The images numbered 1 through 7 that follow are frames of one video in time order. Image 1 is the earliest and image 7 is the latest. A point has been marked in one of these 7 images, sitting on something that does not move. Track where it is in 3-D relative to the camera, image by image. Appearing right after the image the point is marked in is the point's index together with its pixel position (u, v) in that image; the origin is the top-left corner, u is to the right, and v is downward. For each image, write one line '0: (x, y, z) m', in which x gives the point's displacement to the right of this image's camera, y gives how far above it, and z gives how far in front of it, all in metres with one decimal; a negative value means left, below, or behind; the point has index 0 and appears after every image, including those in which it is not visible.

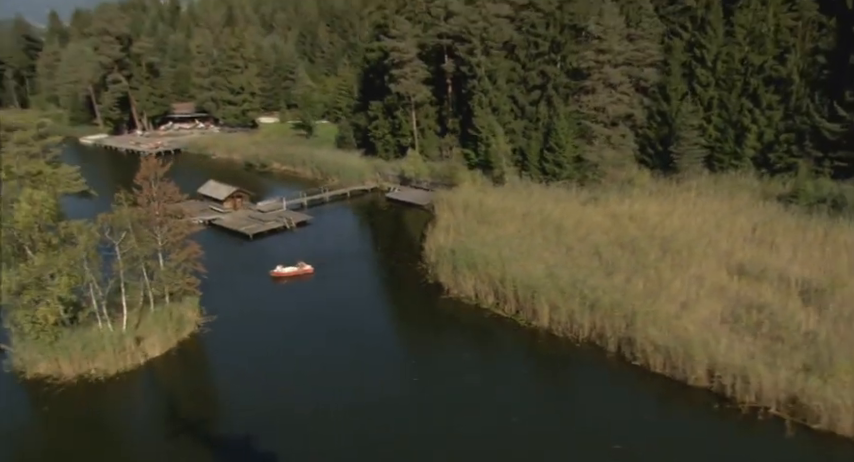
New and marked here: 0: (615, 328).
0: (+4.2, -2.3, +17.2) m
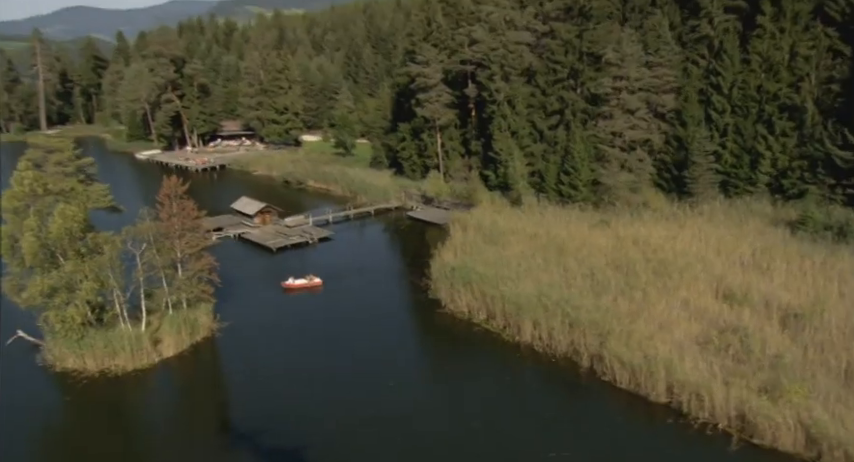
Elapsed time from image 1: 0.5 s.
0: (+3.9, -2.8, +18.2) m
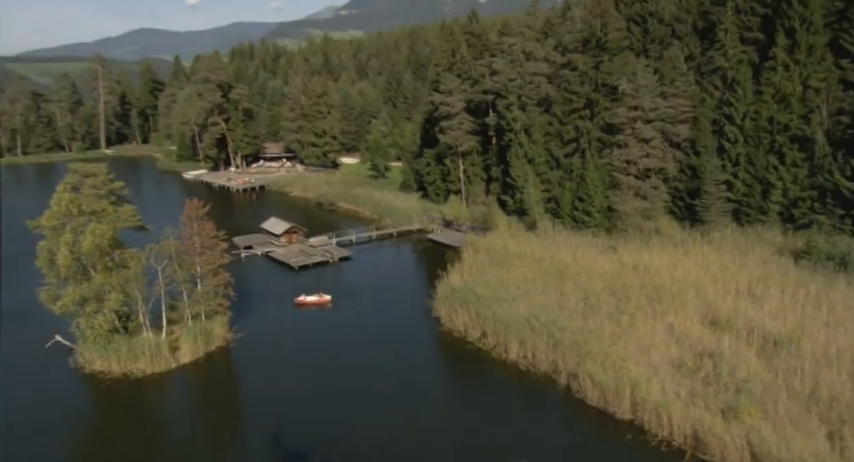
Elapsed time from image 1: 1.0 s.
0: (+3.6, -3.5, +19.3) m
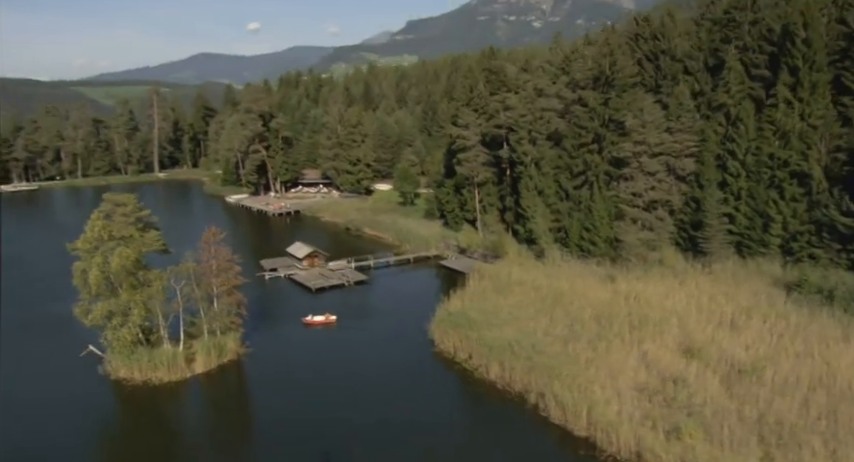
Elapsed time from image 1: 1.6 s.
0: (+3.1, -4.4, +20.9) m
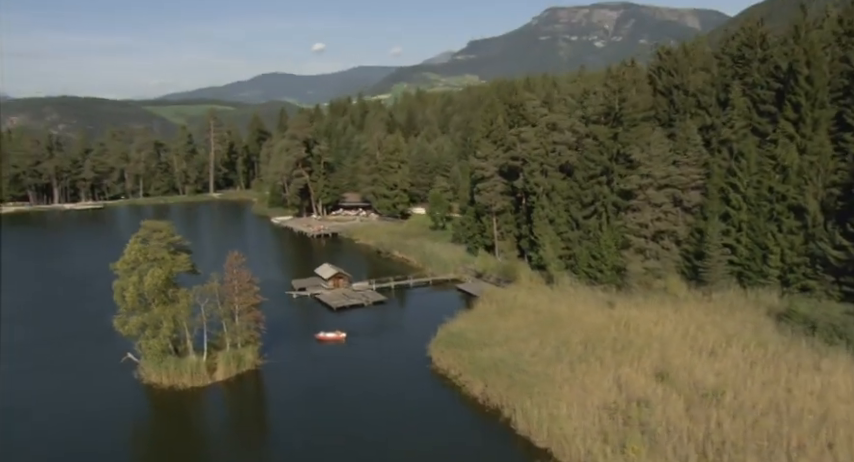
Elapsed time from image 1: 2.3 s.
0: (+2.7, -5.4, +23.0) m
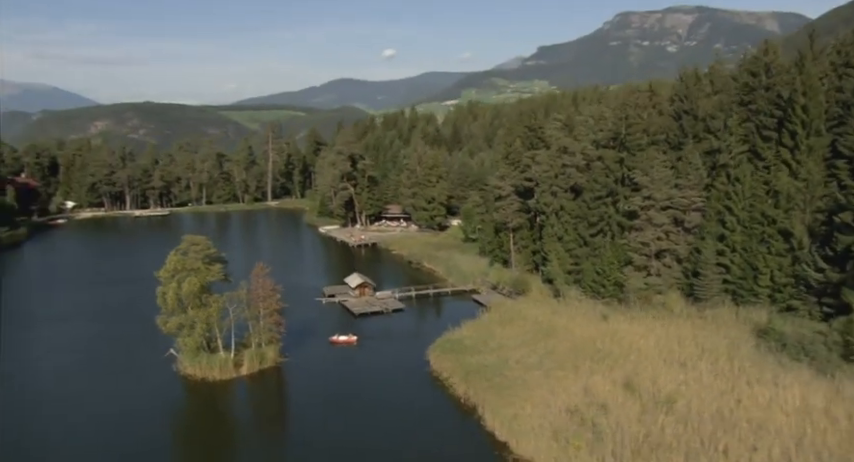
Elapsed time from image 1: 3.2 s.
0: (+2.3, -6.1, +26.2) m
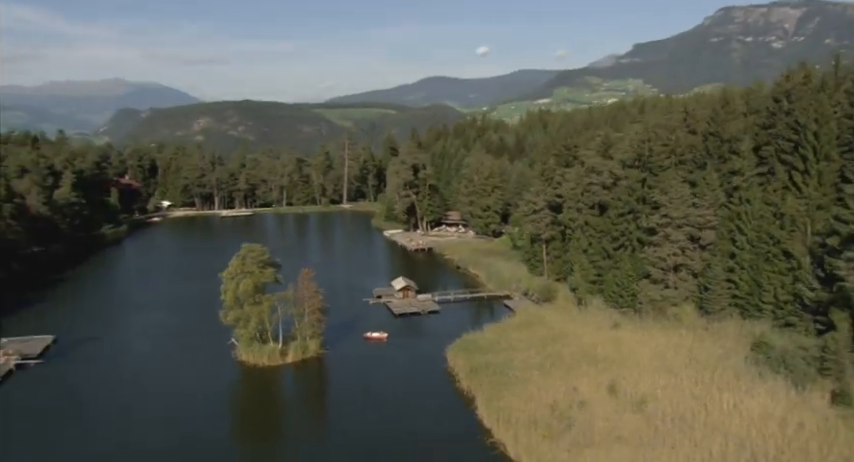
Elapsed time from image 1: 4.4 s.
0: (+2.5, -6.8, +30.4) m
